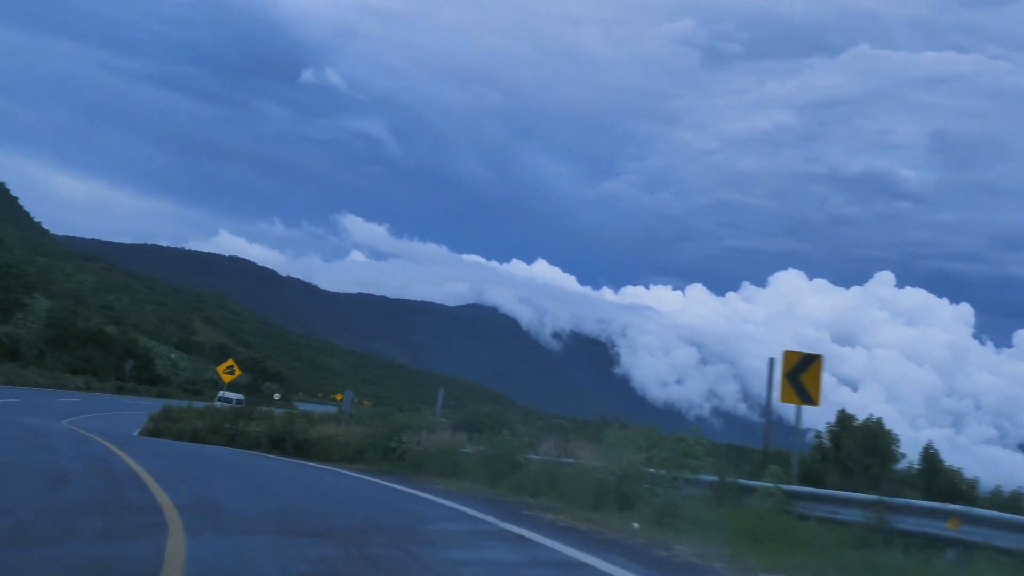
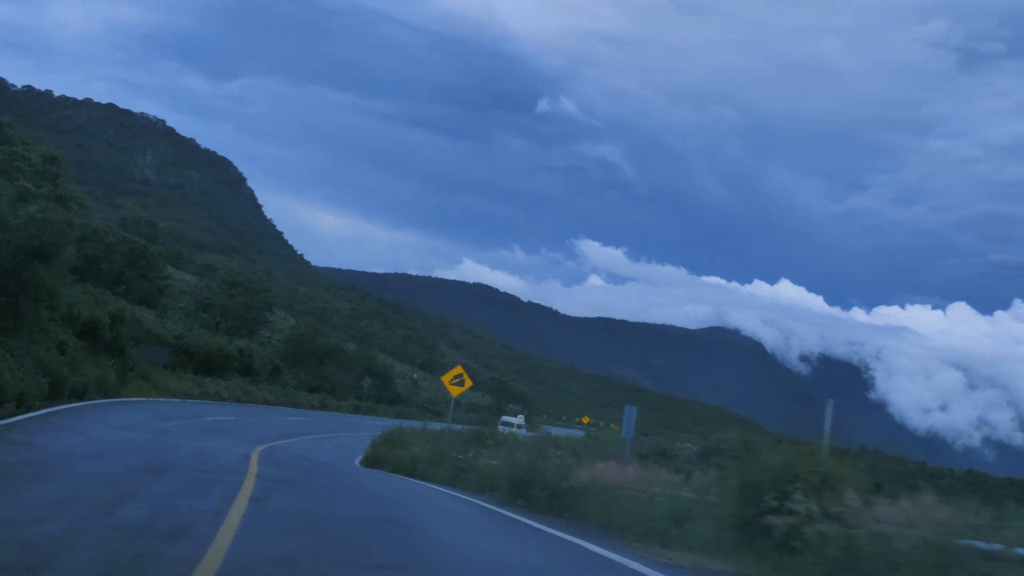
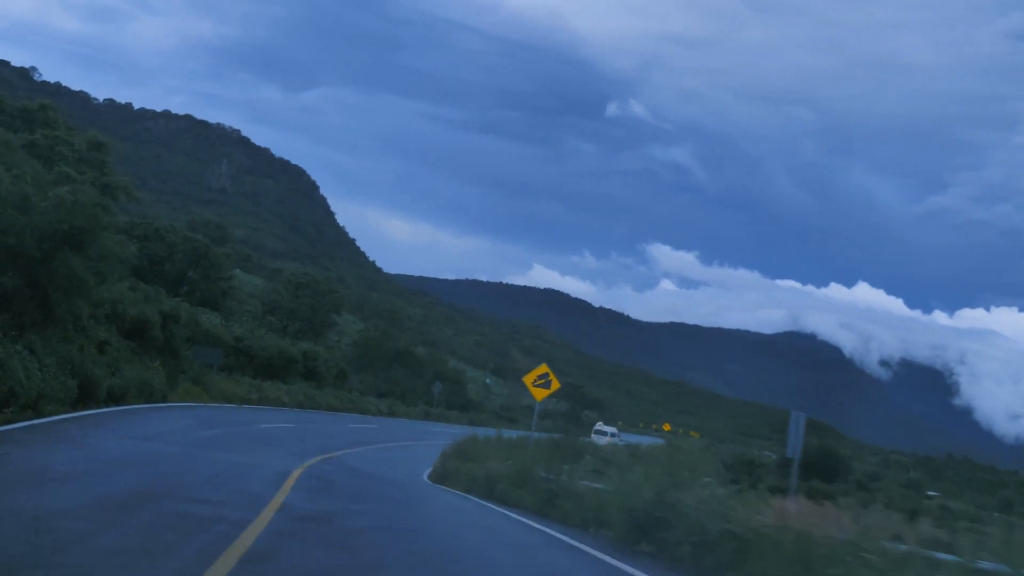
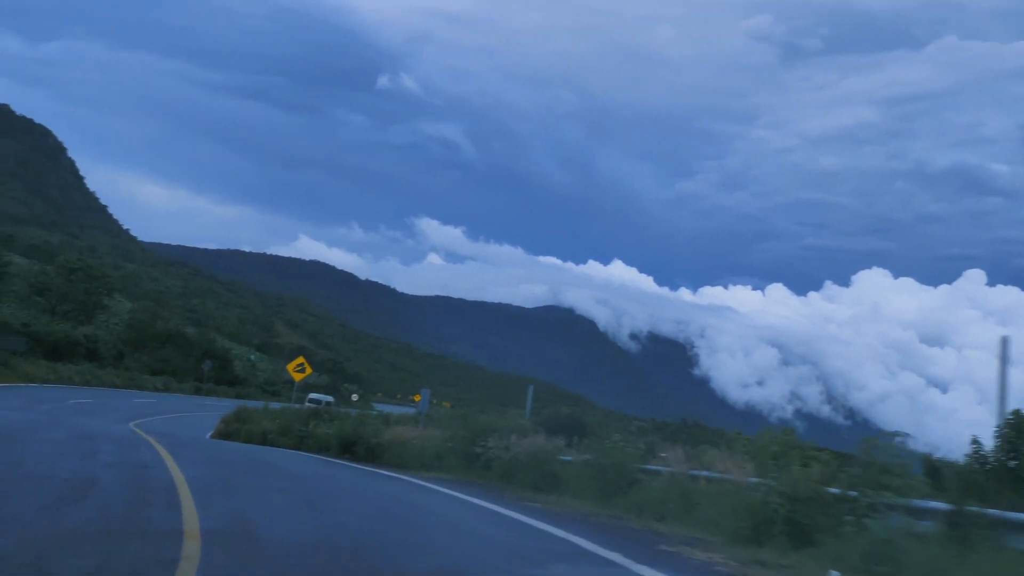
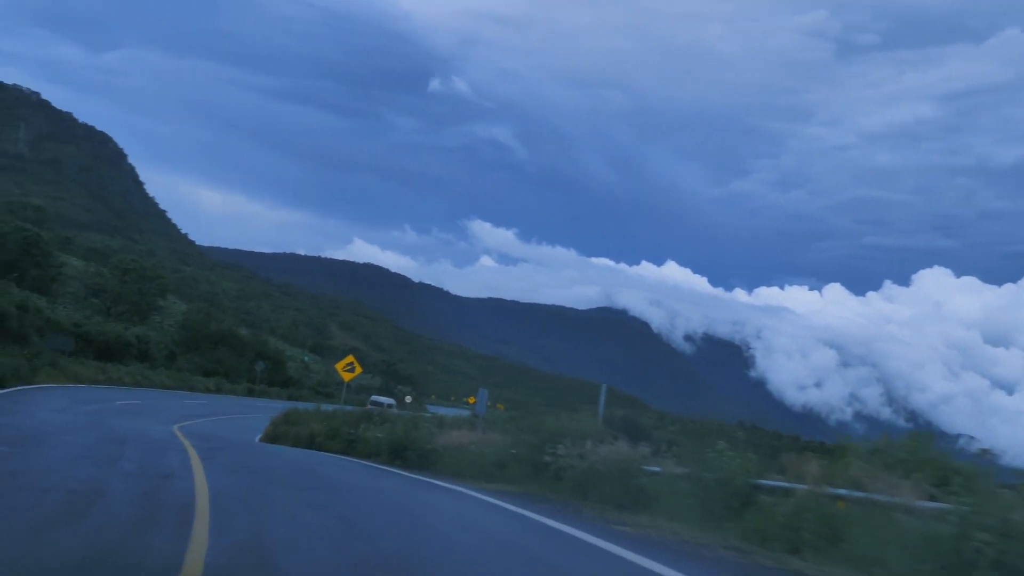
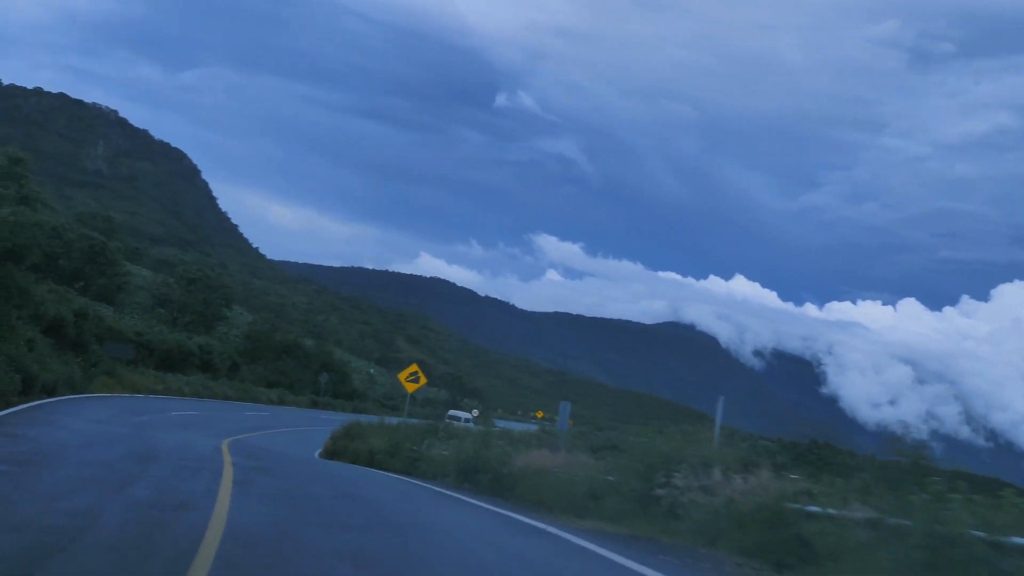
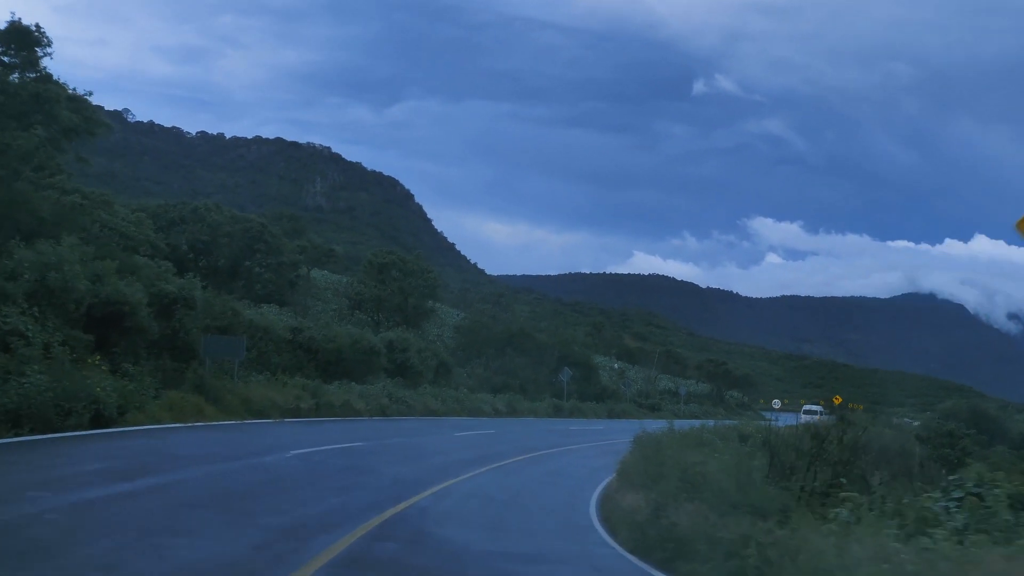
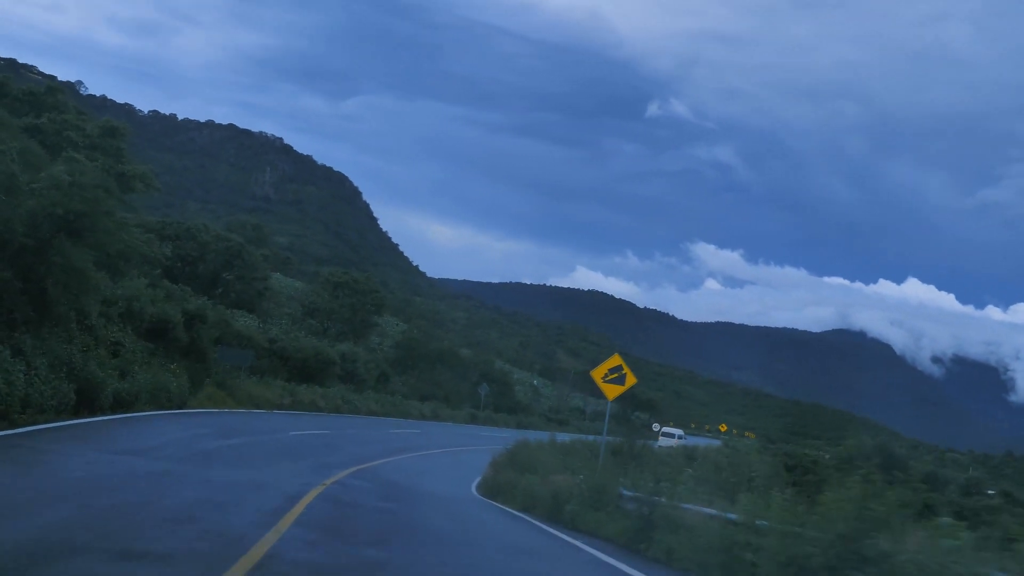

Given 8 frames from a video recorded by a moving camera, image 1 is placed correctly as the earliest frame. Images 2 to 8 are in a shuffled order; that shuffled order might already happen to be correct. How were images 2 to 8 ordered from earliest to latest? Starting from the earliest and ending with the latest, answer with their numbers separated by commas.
4, 5, 6, 2, 3, 8, 7
